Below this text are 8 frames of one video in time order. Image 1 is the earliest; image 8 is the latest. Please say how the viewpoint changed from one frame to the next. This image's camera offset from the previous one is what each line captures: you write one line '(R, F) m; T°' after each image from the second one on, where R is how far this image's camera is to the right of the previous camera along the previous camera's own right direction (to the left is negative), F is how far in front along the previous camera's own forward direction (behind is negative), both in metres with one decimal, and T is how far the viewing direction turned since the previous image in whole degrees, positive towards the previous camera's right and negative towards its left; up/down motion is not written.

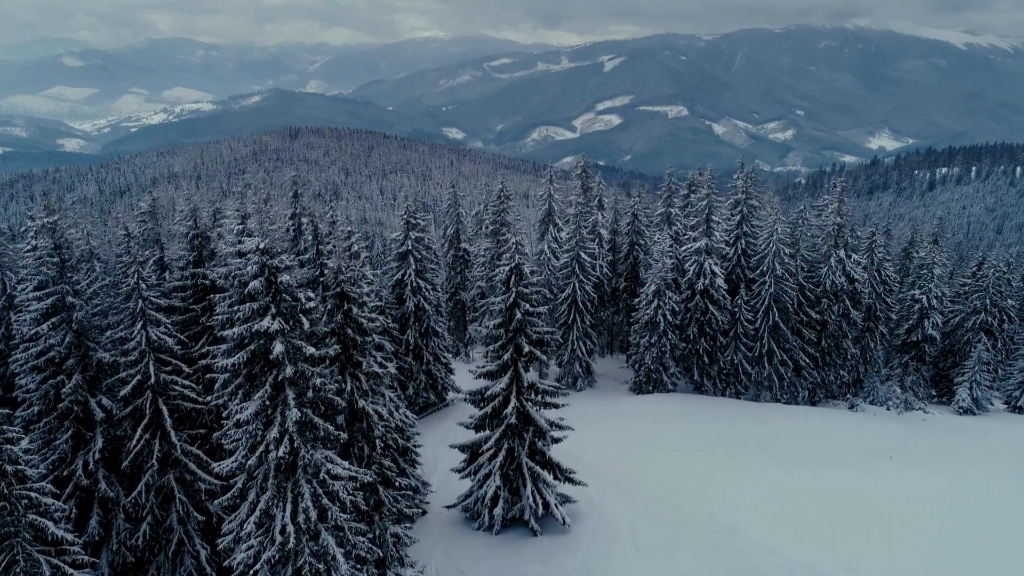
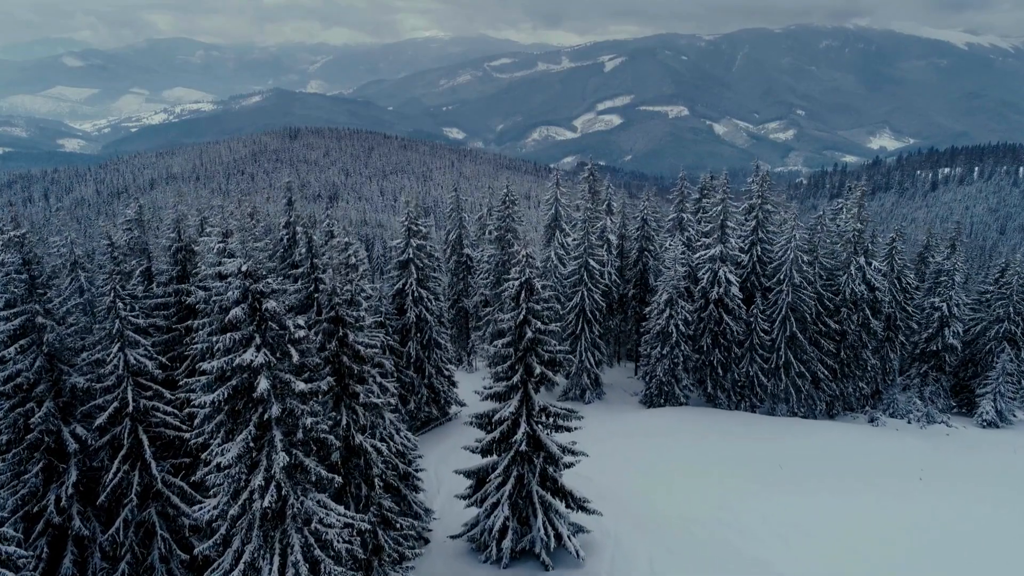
(-0.4, +1.7) m; 0°
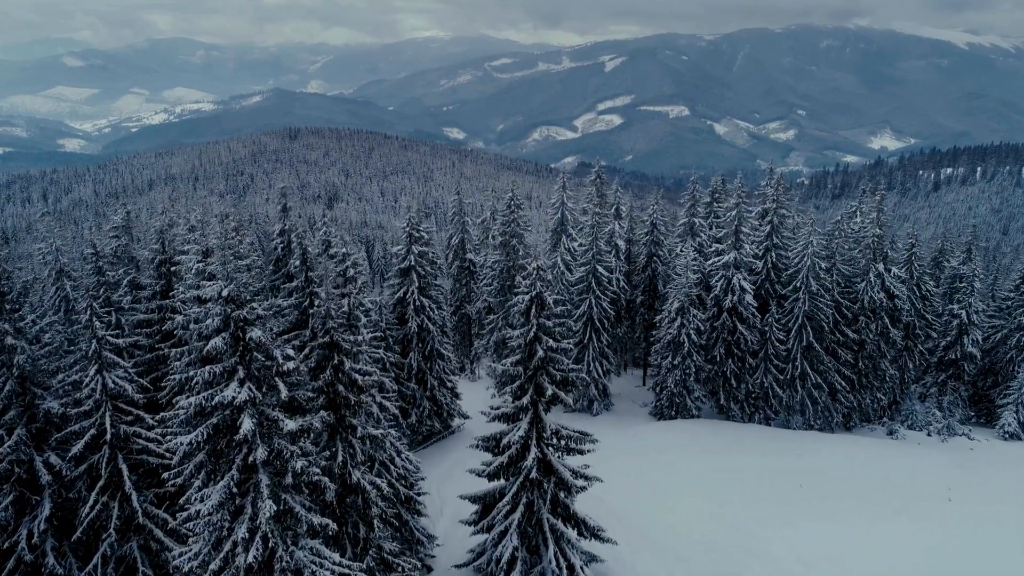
(-0.3, +1.4) m; 0°
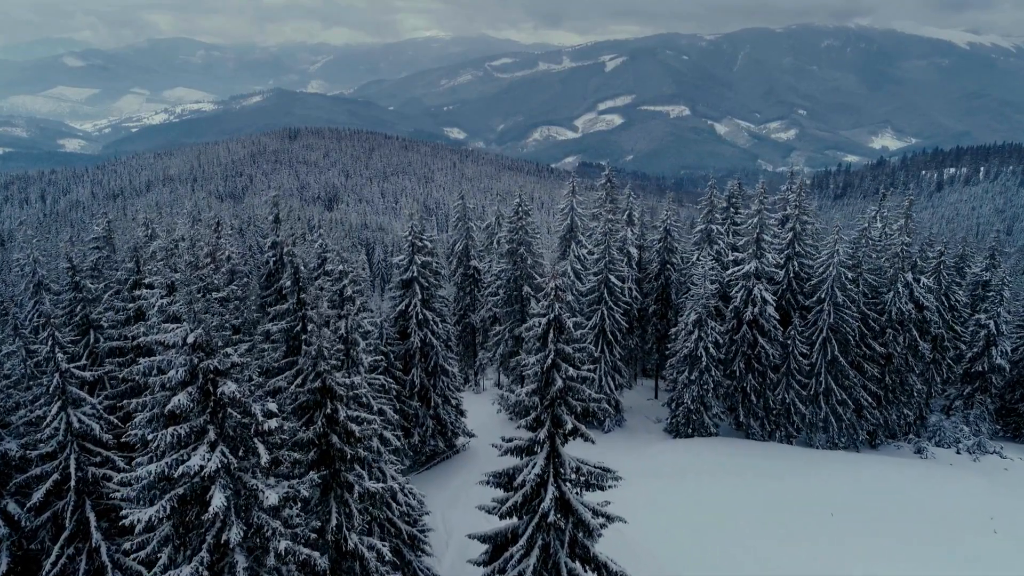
(-0.5, +1.9) m; 0°
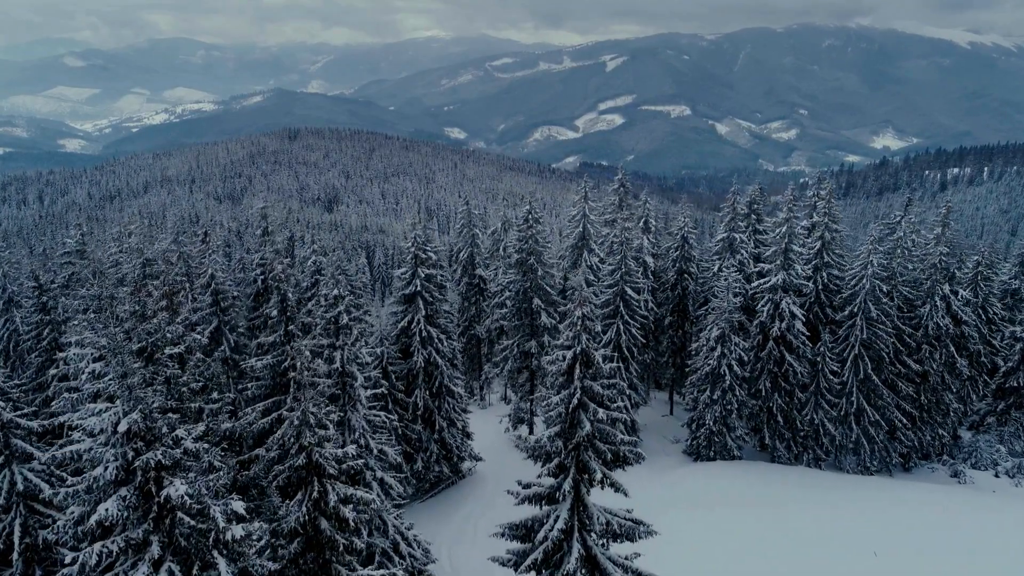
(-0.6, +2.3) m; 0°
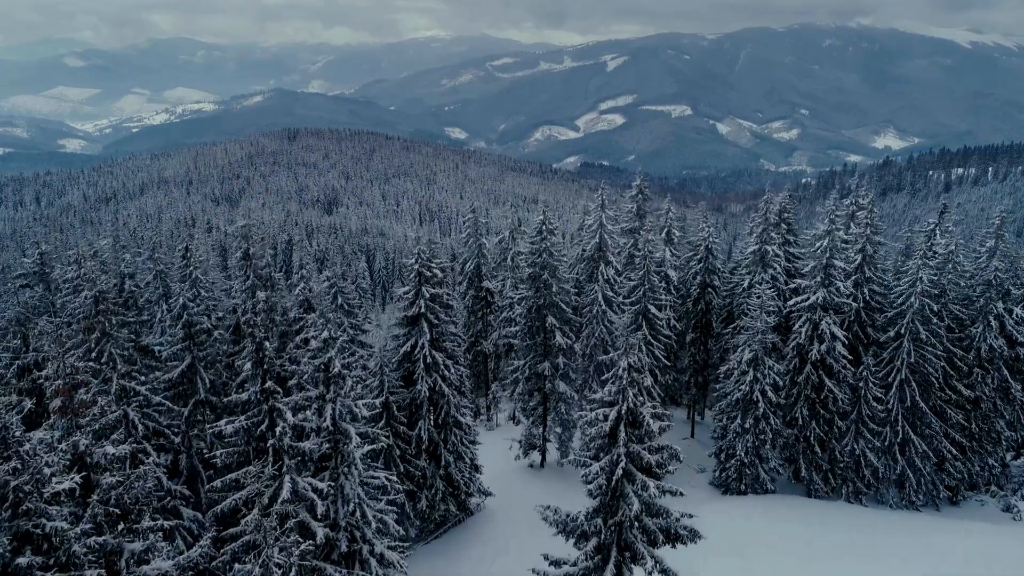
(-0.7, +2.8) m; 0°
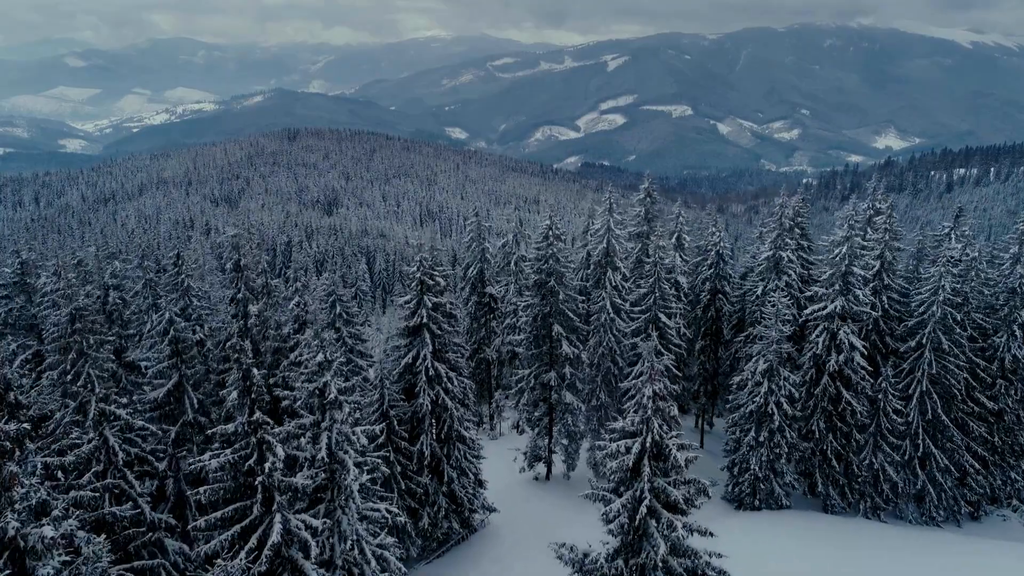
(-0.3, +1.1) m; 0°
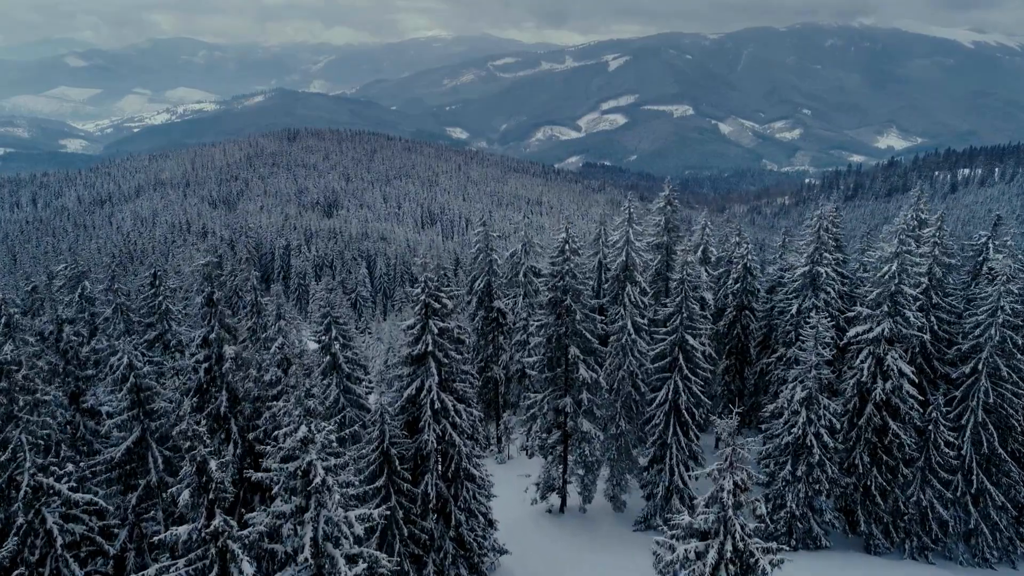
(-0.6, +2.5) m; 0°
